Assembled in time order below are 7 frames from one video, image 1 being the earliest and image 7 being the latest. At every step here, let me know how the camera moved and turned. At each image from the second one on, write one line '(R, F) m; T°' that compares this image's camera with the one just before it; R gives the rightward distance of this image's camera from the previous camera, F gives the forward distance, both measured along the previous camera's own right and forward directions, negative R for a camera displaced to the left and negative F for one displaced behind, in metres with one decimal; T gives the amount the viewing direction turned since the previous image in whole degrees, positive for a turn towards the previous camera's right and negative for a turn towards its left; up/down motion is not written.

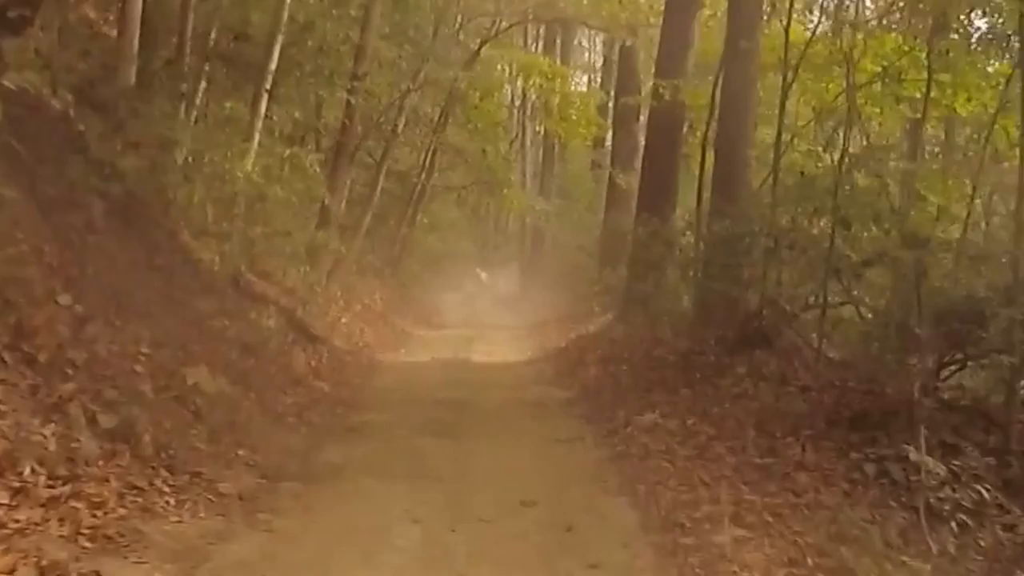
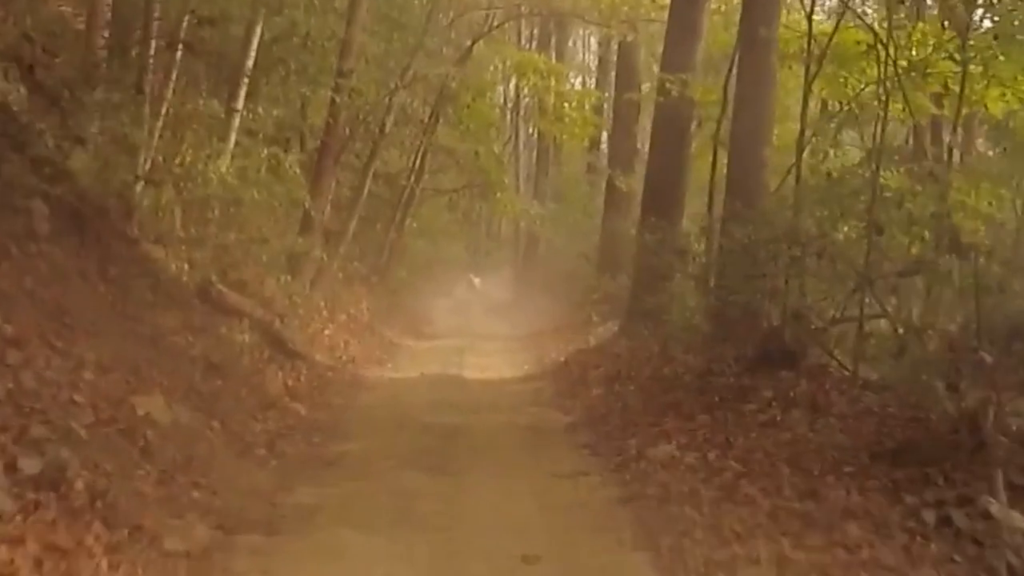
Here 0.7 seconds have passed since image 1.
(0.0, +1.4) m; 0°
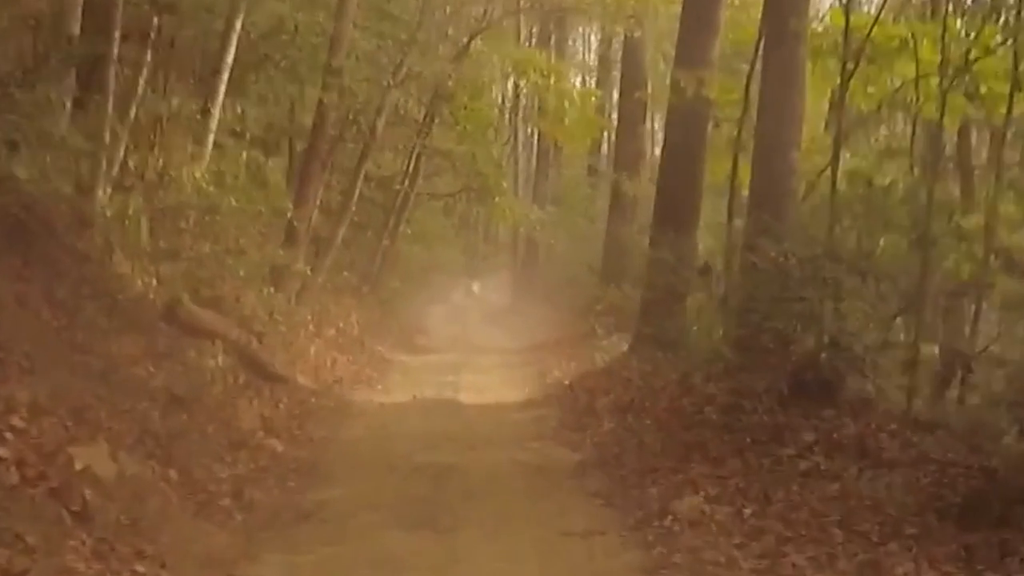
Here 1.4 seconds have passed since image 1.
(0.0, +1.5) m; 0°
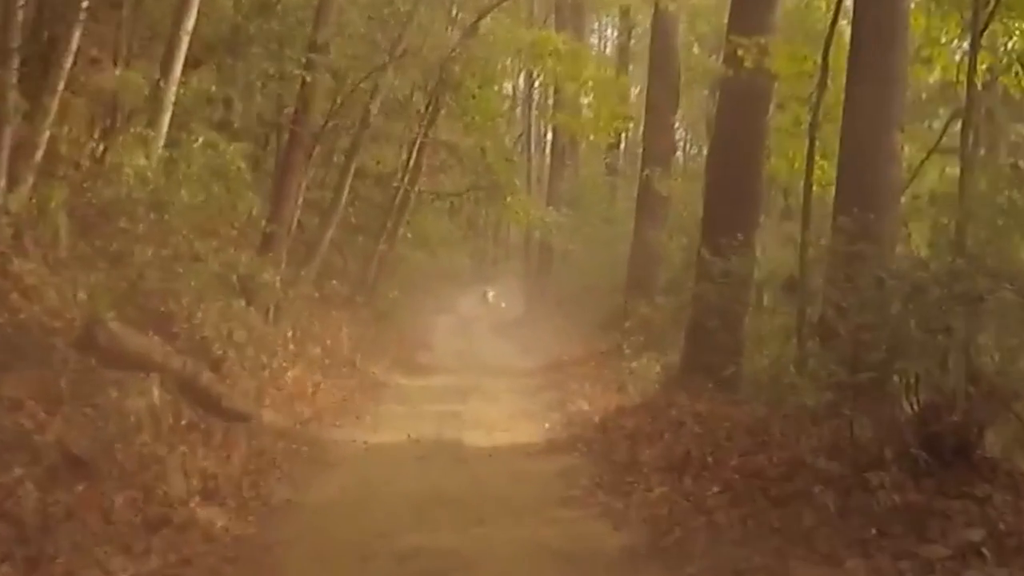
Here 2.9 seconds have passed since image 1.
(-0.1, +3.1) m; 0°
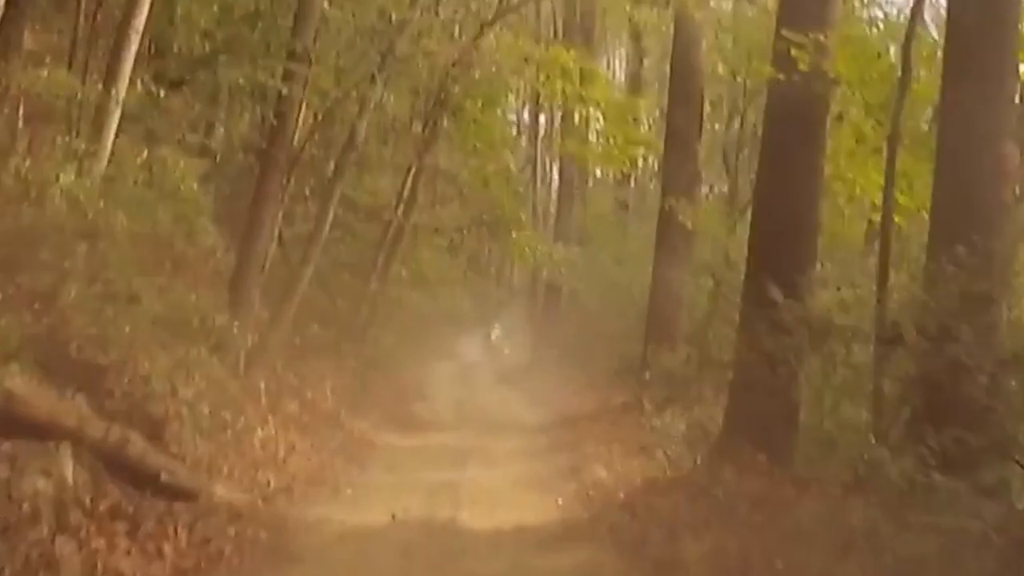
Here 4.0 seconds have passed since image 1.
(0.0, +2.3) m; 0°
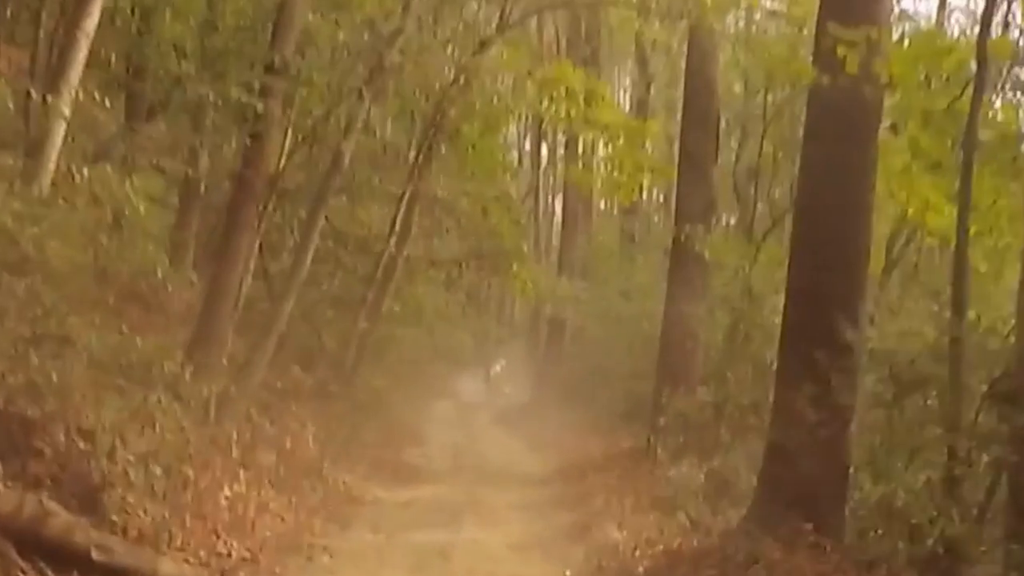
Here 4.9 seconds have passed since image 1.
(0.0, +1.6) m; 0°
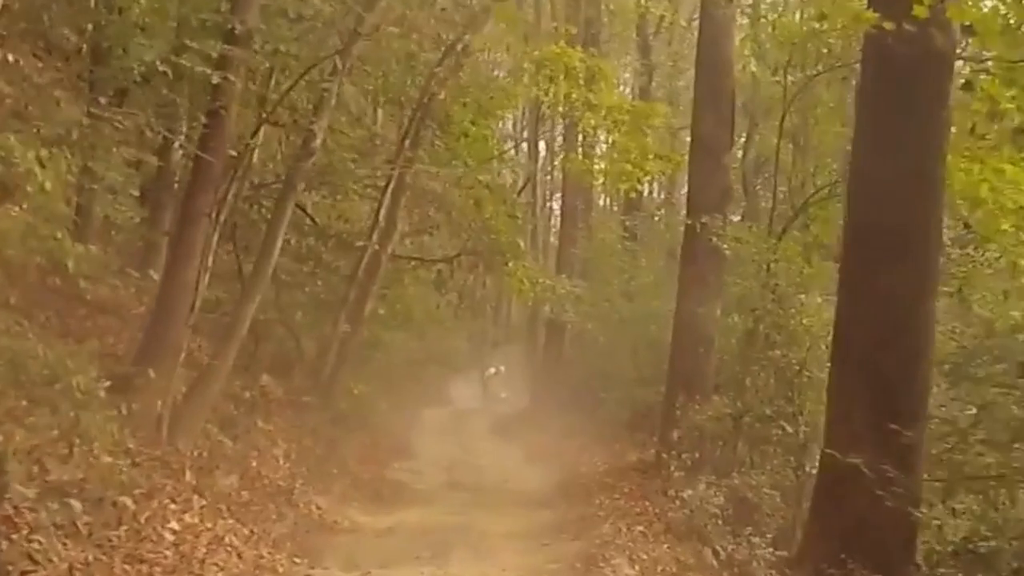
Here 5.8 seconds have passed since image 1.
(0.0, +1.7) m; 0°
